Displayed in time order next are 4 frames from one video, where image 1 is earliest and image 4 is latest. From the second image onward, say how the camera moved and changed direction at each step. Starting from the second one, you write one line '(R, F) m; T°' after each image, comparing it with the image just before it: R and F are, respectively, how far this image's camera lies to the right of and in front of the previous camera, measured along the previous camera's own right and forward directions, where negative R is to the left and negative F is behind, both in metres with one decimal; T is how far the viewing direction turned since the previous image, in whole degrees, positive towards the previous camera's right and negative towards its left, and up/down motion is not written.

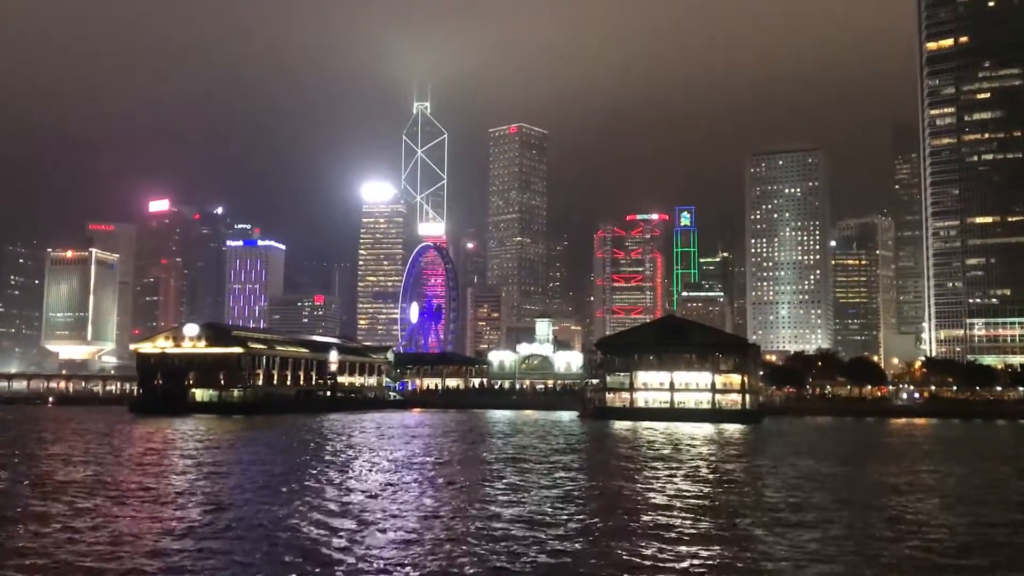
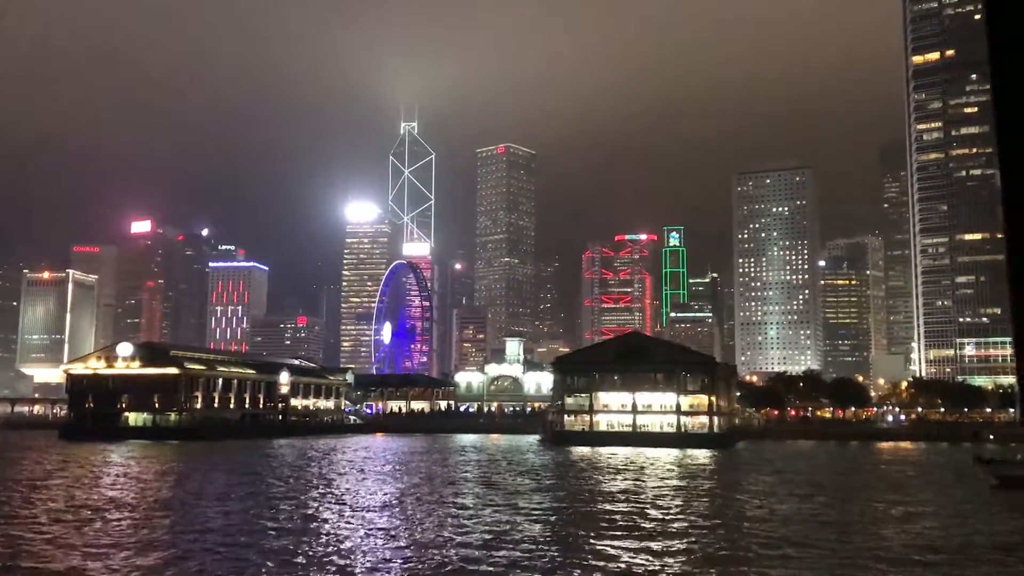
(+2.8, +4.5) m; 0°
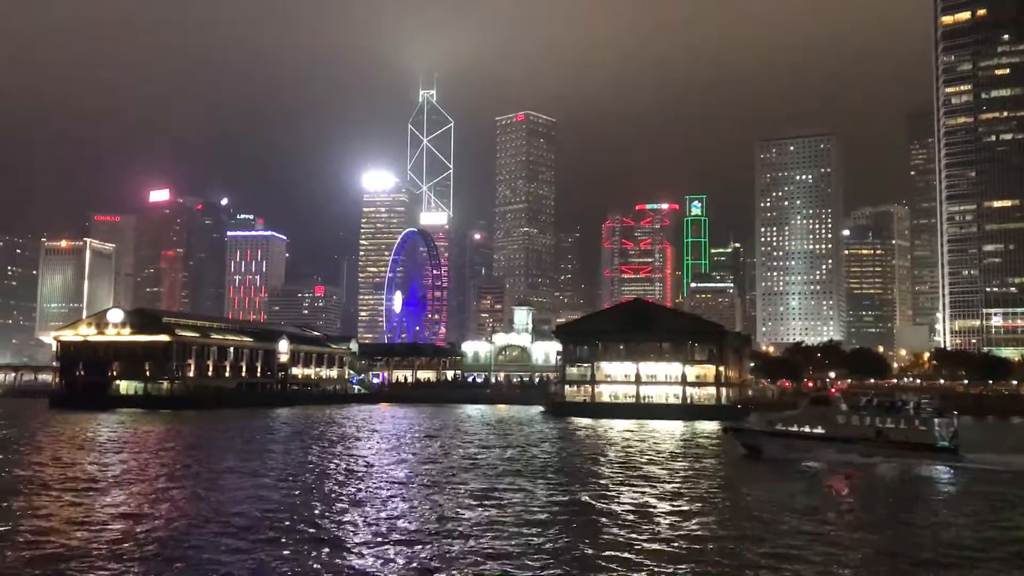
(+1.5, +2.7) m; -1°
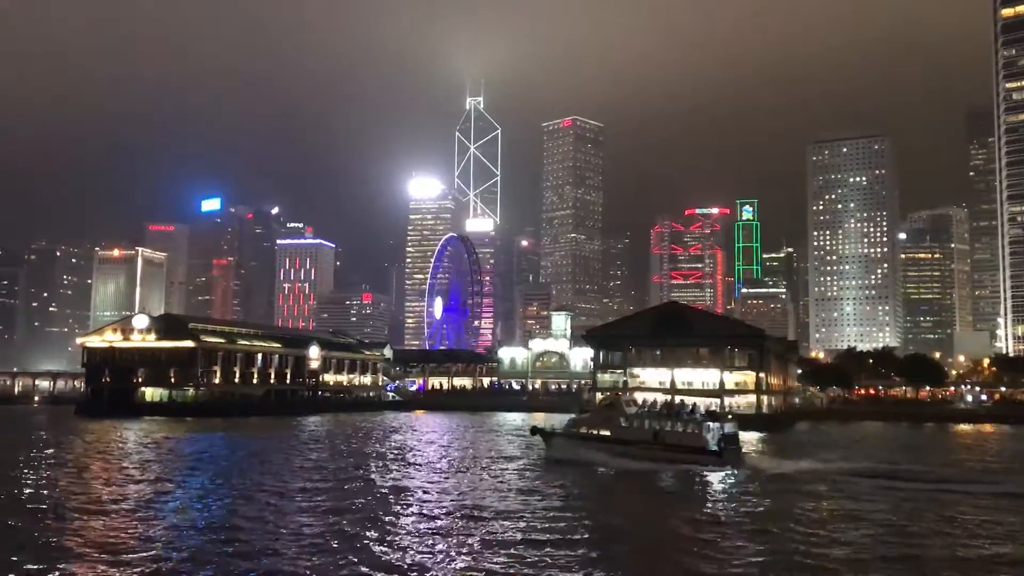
(+1.4, +2.4) m; -3°
